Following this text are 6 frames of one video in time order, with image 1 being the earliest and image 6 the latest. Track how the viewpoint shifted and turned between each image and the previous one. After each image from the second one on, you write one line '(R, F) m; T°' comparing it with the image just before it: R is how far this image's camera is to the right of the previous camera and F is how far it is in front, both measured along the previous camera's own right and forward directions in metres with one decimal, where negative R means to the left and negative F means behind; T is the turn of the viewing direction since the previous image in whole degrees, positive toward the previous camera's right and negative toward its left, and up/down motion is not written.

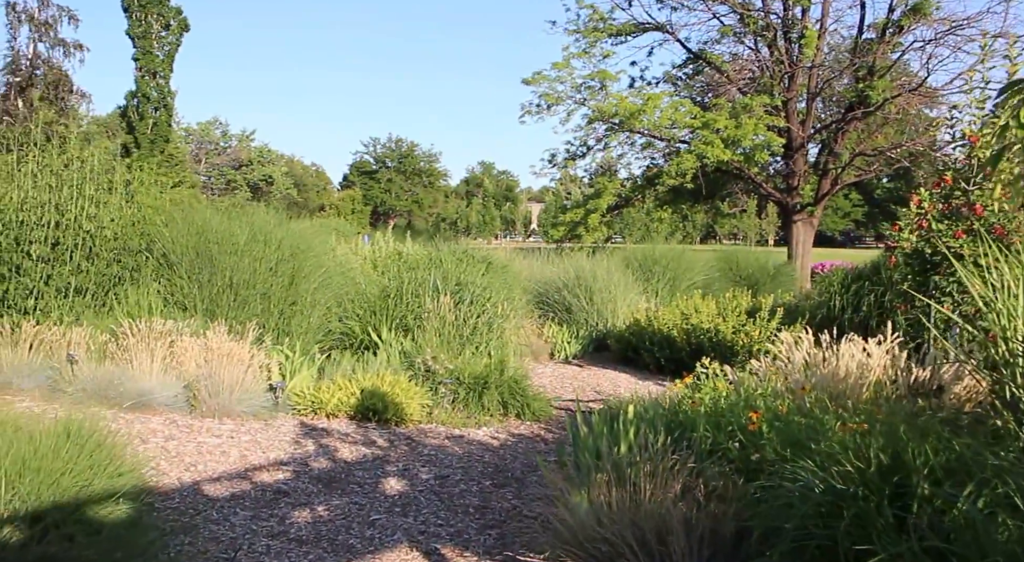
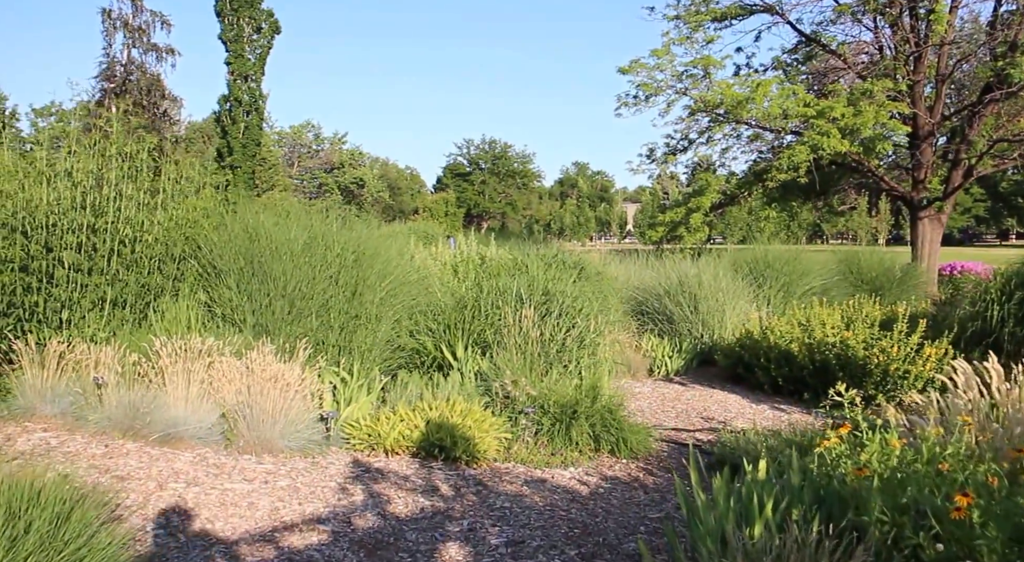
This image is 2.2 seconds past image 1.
(0.0, +1.1) m; -7°
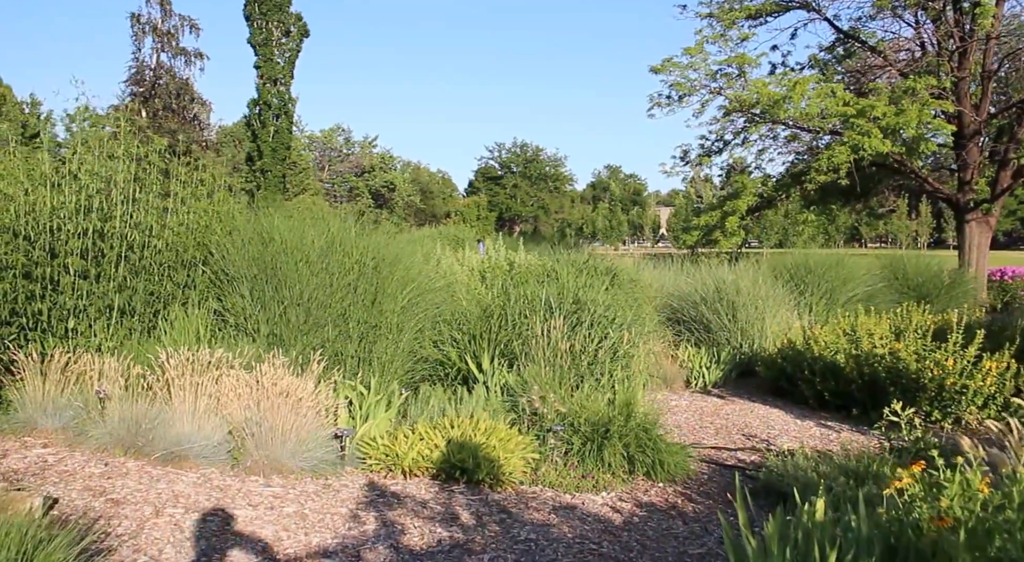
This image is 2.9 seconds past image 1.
(0.0, +0.4) m; -2°
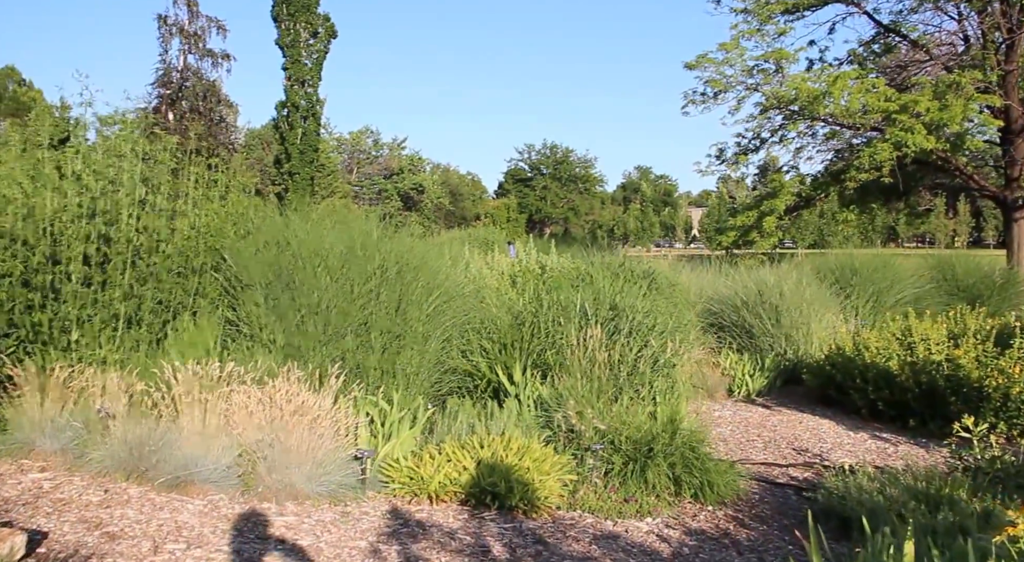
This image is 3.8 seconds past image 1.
(0.0, +0.4) m; -2°
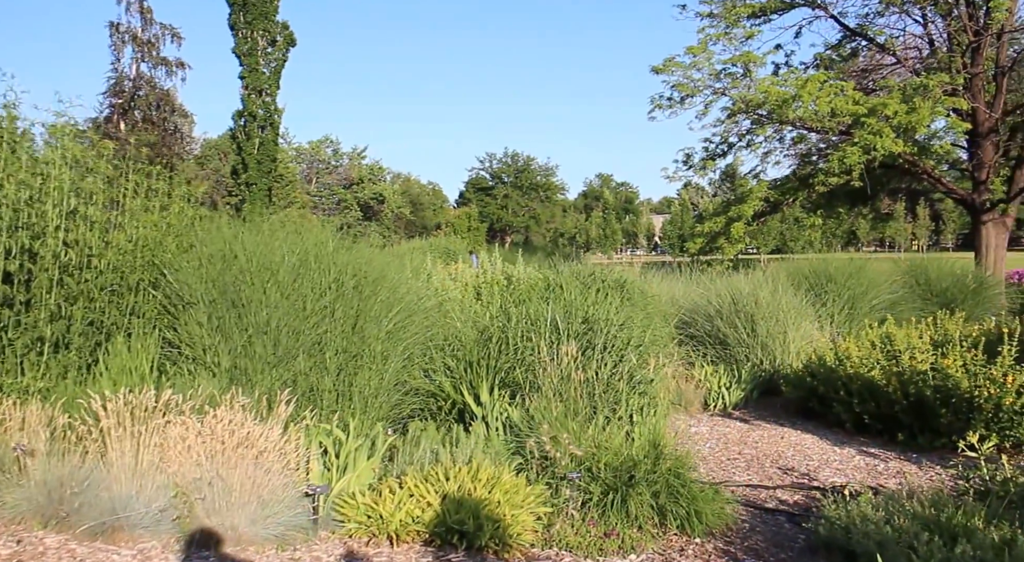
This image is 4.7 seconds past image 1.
(0.0, +0.4) m; +2°
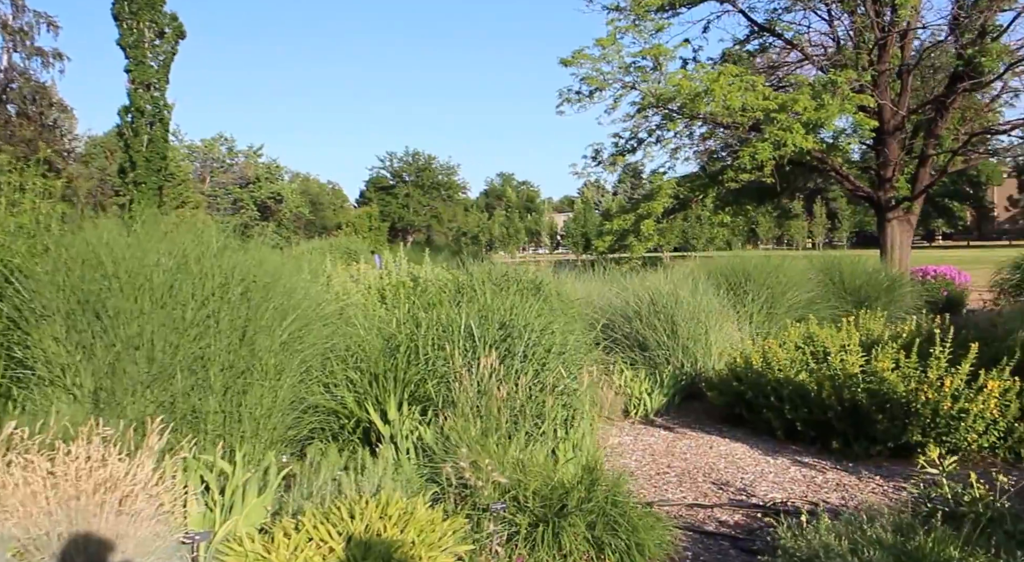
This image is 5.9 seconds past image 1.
(0.0, +0.5) m; +7°
